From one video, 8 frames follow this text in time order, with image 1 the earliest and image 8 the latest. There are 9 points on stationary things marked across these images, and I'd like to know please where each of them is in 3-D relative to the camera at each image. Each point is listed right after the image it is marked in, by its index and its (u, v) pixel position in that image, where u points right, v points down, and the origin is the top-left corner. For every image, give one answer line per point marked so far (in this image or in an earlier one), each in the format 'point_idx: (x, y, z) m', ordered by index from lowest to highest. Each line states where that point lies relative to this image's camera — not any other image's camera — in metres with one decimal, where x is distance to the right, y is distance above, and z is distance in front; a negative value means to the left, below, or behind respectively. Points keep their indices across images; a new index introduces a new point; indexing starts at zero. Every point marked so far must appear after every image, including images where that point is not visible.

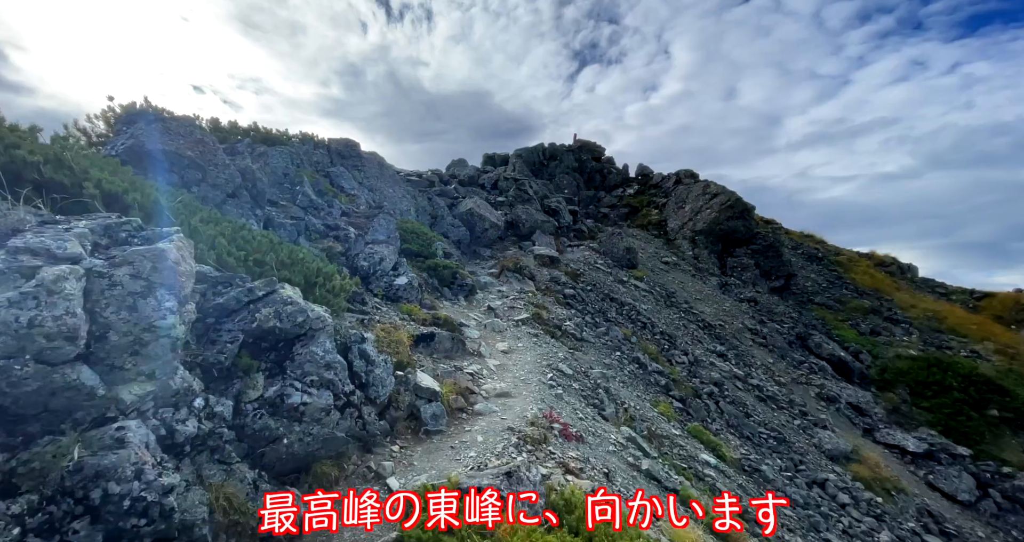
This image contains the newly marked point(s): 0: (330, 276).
0: (-6.4, -0.2, +13.9) m
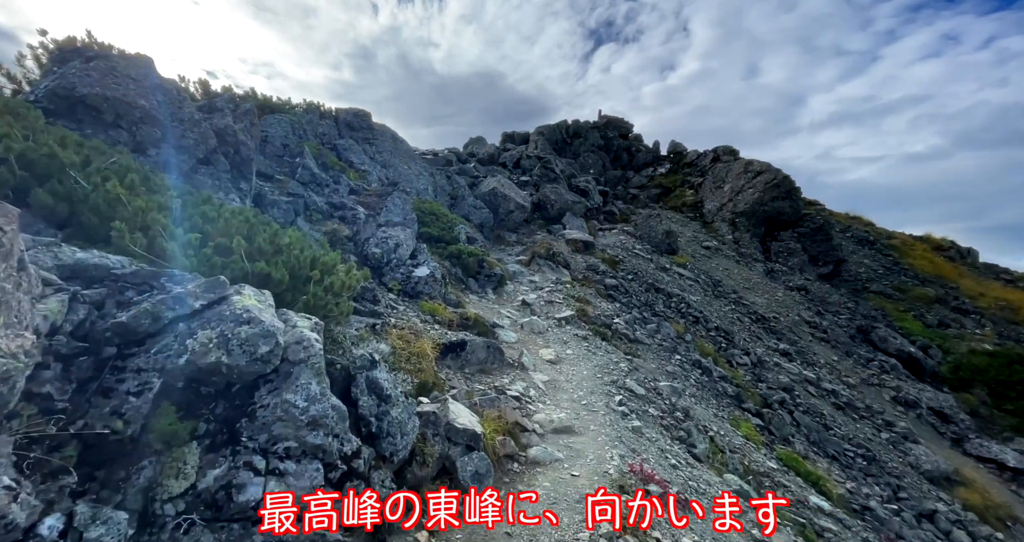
0: (-4.8, 0.0, +10.3) m
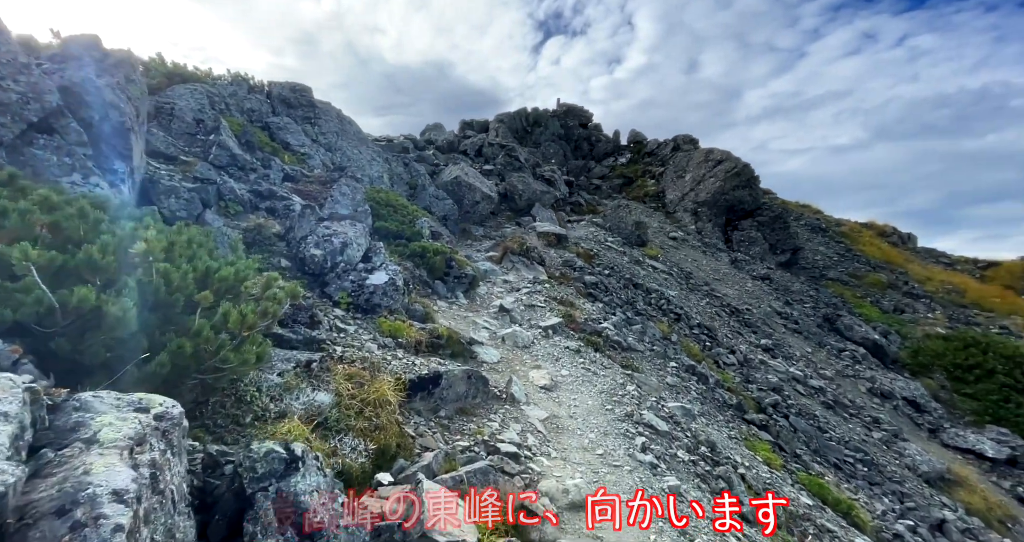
0: (-4.8, -0.3, +6.8) m
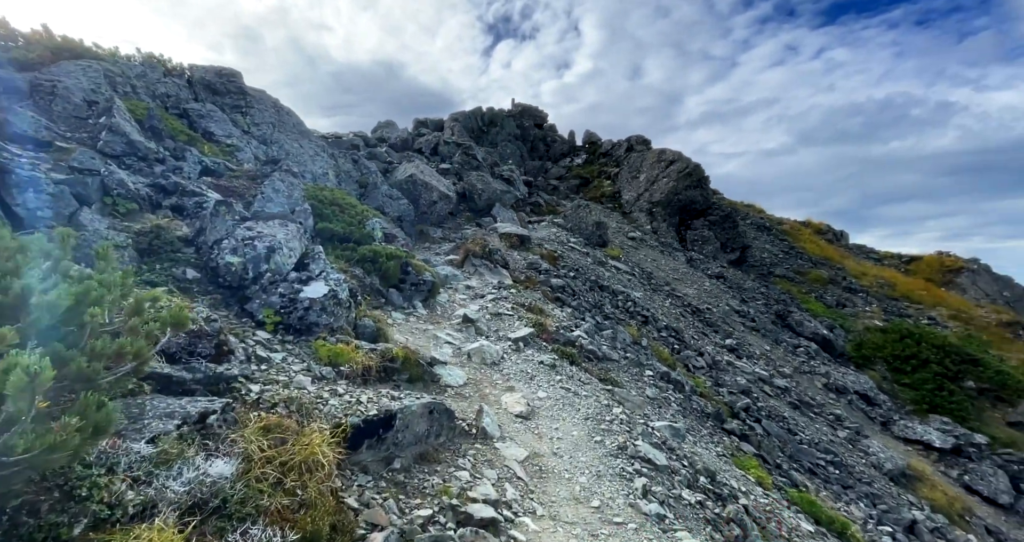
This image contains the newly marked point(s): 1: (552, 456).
0: (-5.1, -0.6, +4.5) m
1: (+0.9, -3.9, +8.4) m
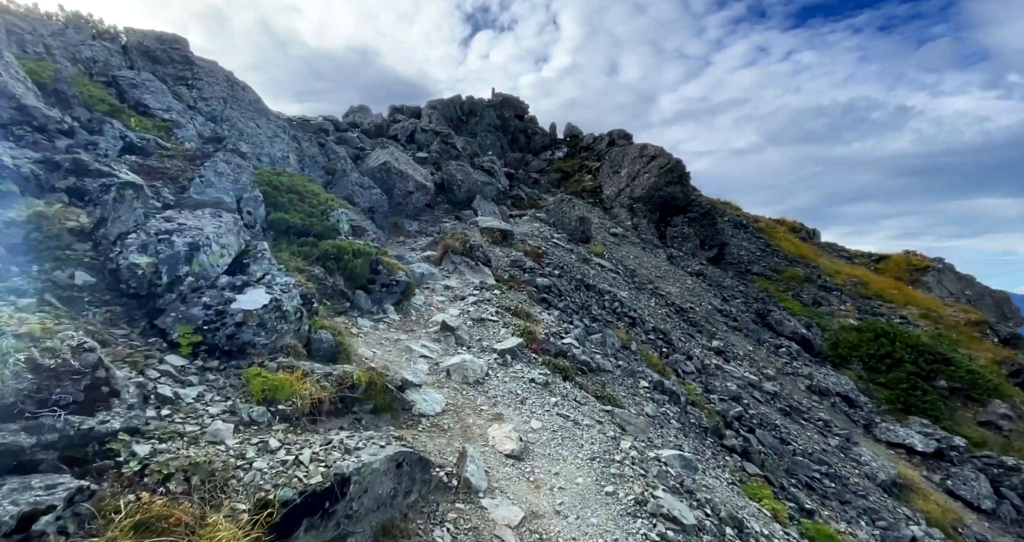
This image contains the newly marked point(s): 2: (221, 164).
0: (-5.0, -0.7, +2.4) m
1: (+0.7, -4.1, +6.7) m
2: (-9.6, +3.5, +13.1) m
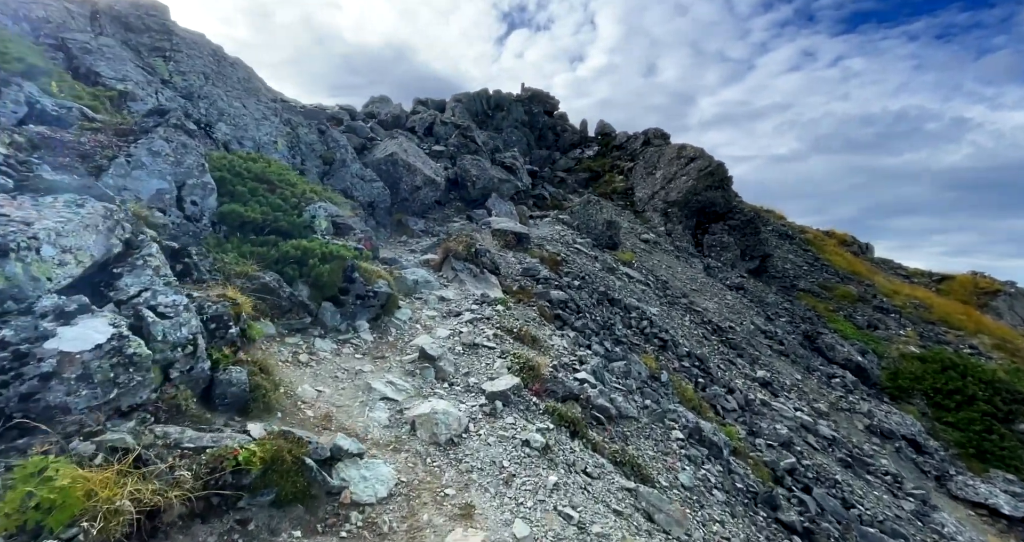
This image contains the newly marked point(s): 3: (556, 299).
0: (-5.7, -1.0, -0.3) m
1: (+0.1, -4.6, +3.6) m
2: (-9.5, +3.5, +10.7) m
3: (+2.2, -1.3, +19.3) m
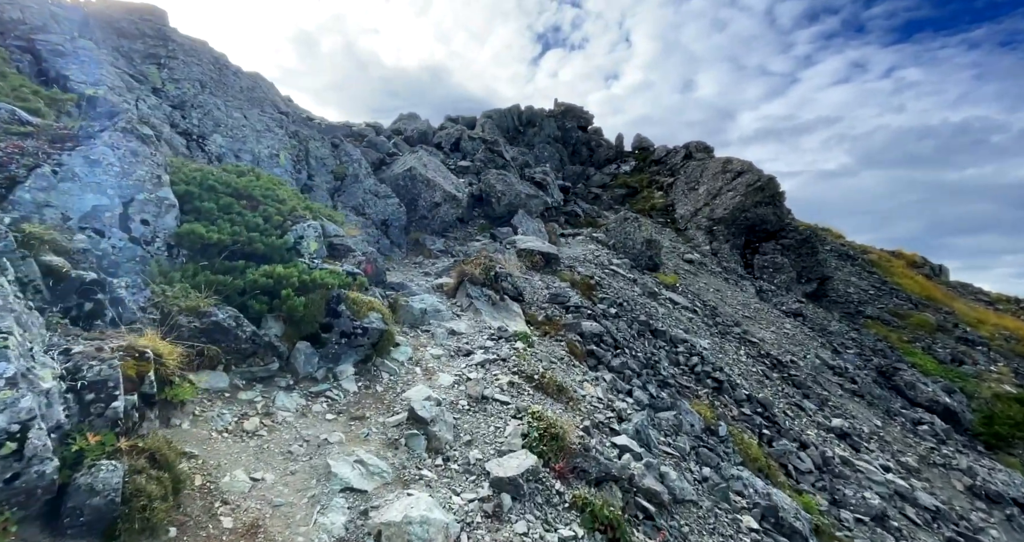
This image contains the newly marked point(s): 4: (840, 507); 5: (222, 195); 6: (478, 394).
0: (-6.3, -1.3, -2.5) m
1: (-0.2, -5.1, +0.7) m
2: (-9.1, +2.7, +9.0) m
3: (+3.2, -2.5, +16.4) m
4: (+12.7, -9.3, +15.2) m
5: (-8.2, +2.1, +11.6) m
6: (-0.9, -3.0, +10.0) m
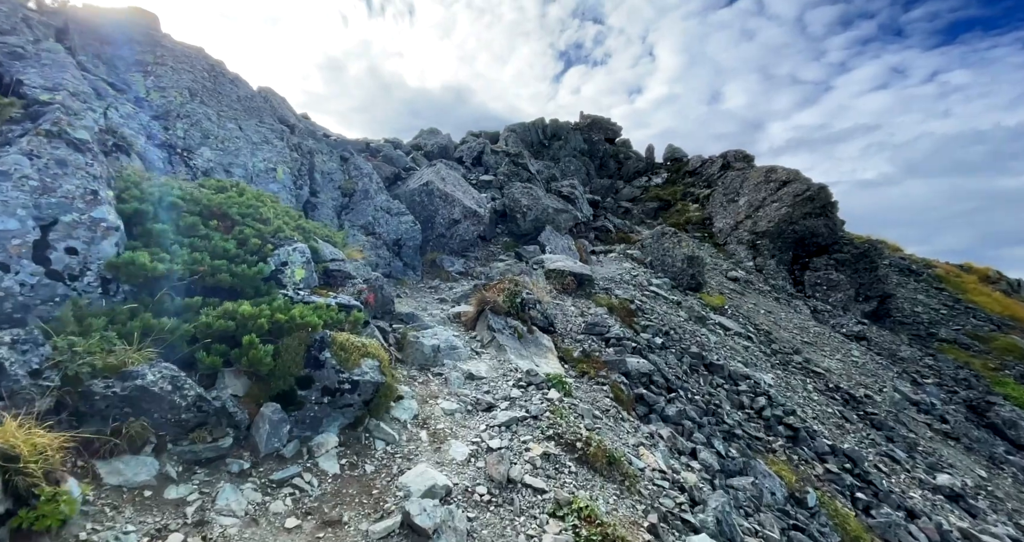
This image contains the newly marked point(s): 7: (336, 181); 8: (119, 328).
0: (-6.4, -1.5, -4.8) m
1: (-0.1, -5.4, -2.0) m
2: (-8.5, +2.0, +7.0) m
3: (+4.2, -3.4, +13.5) m
4: (+13.8, -10.0, +11.4) m
5: (-7.5, +1.3, +9.5) m
6: (-0.2, -3.7, +7.3) m
7: (-8.2, +4.2, +18.7) m
8: (-6.6, -1.2, +6.8) m
